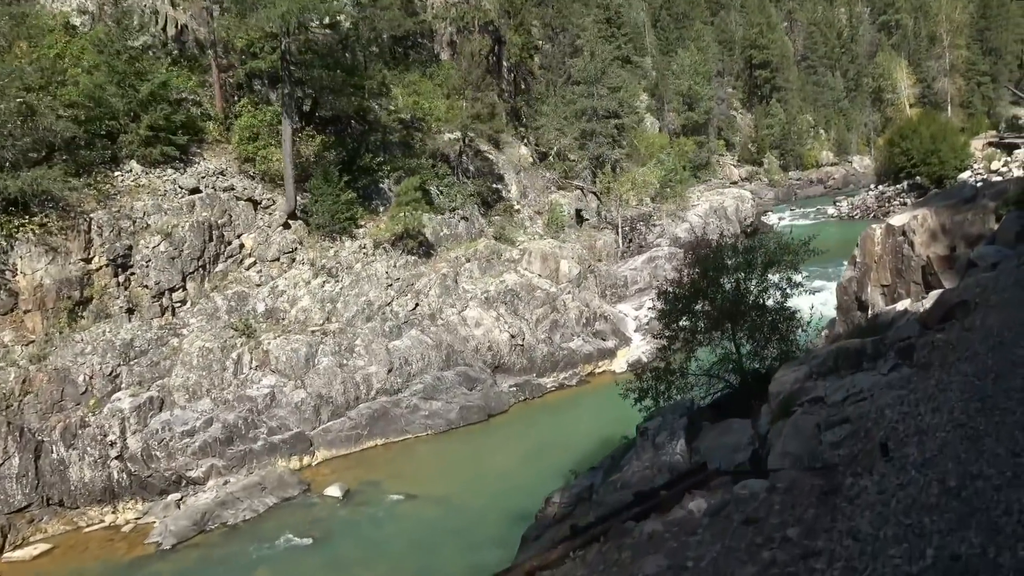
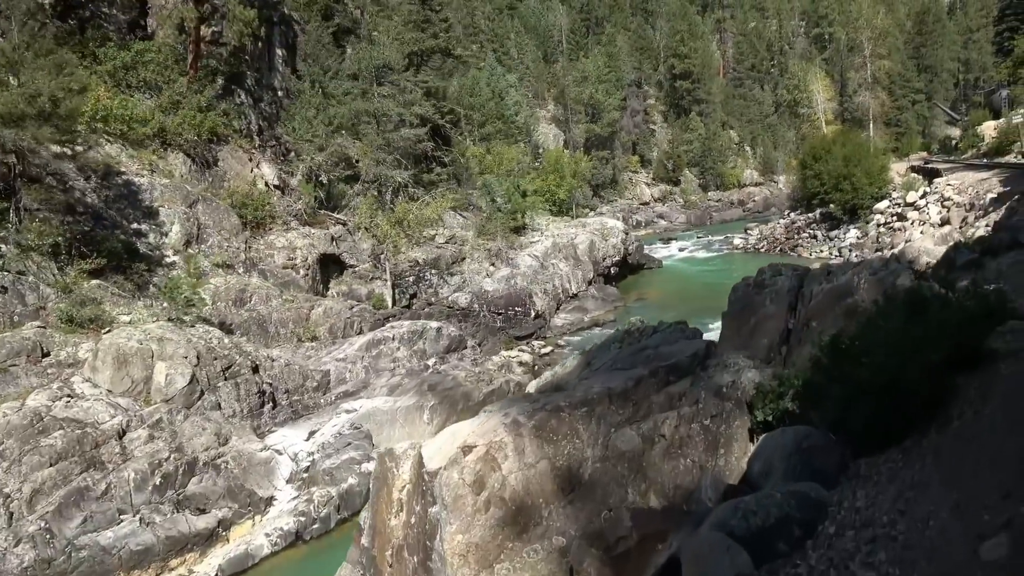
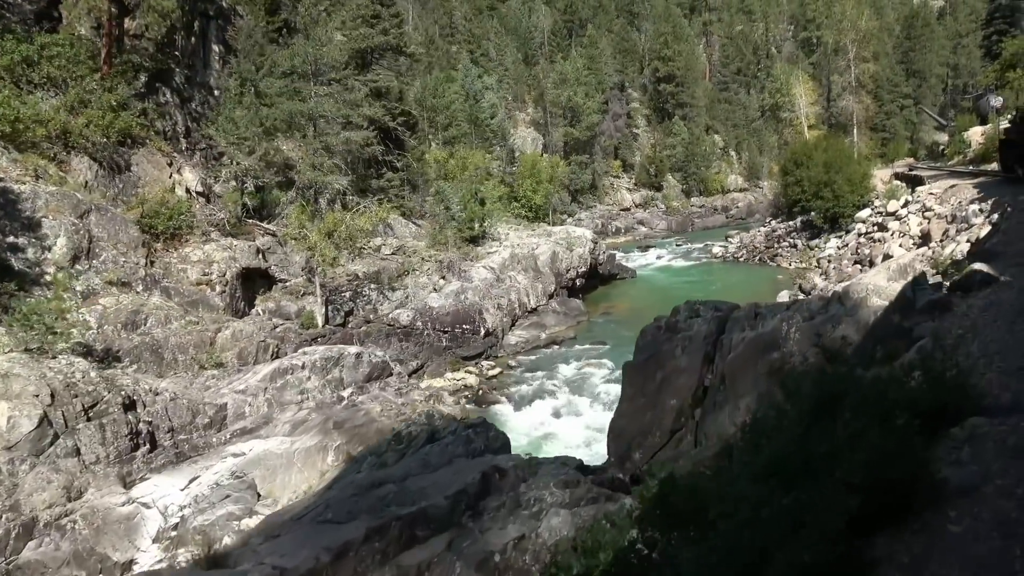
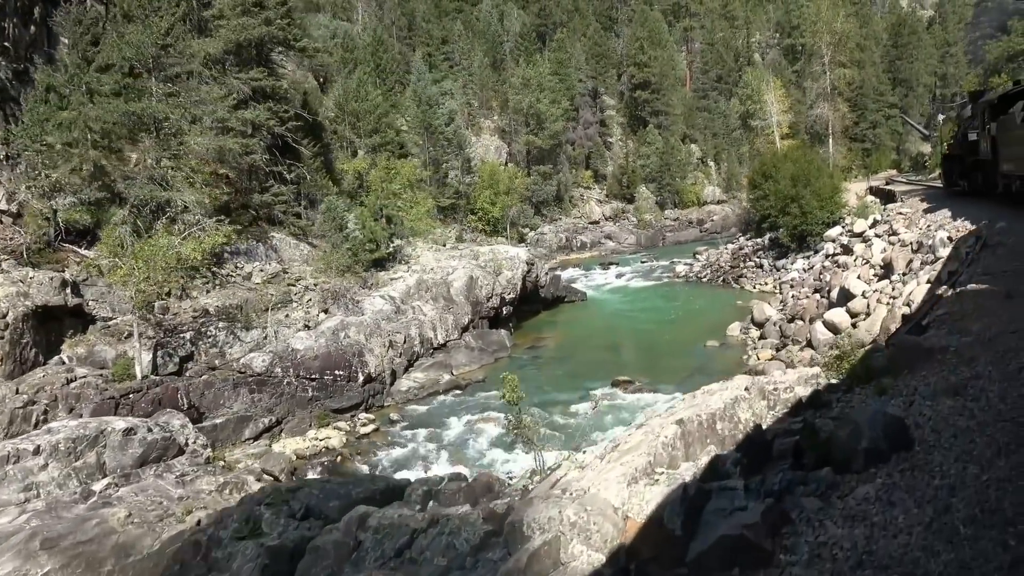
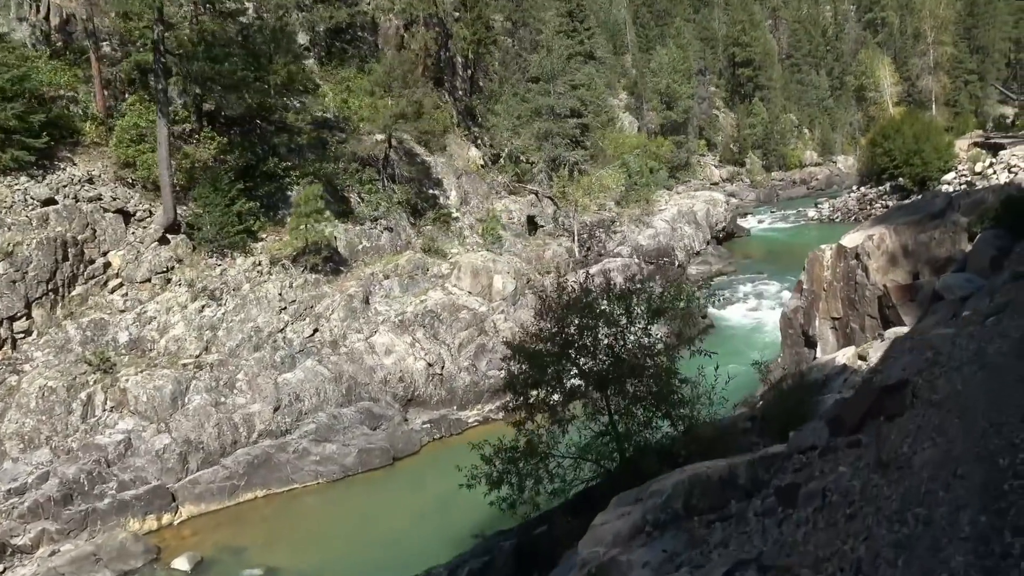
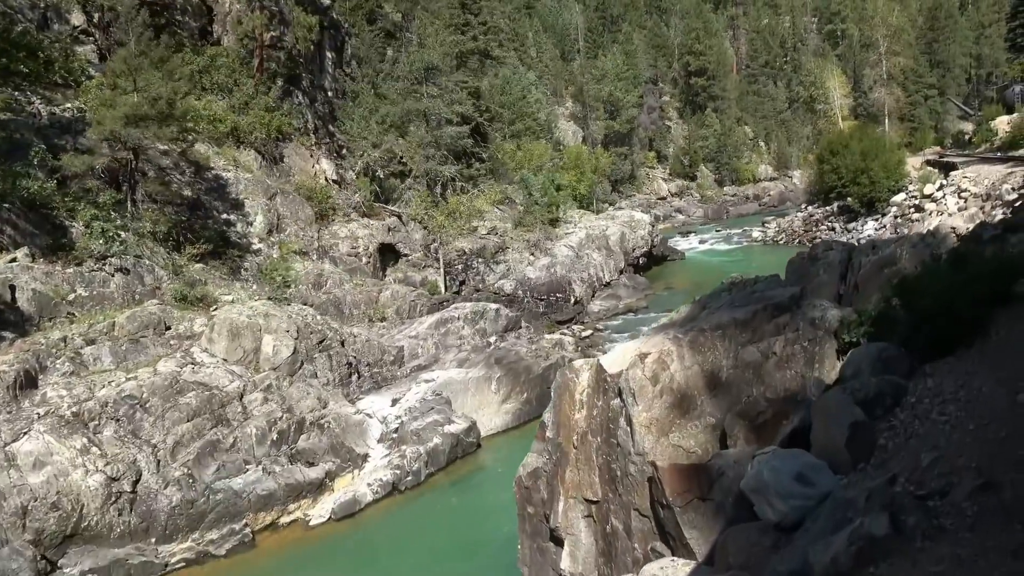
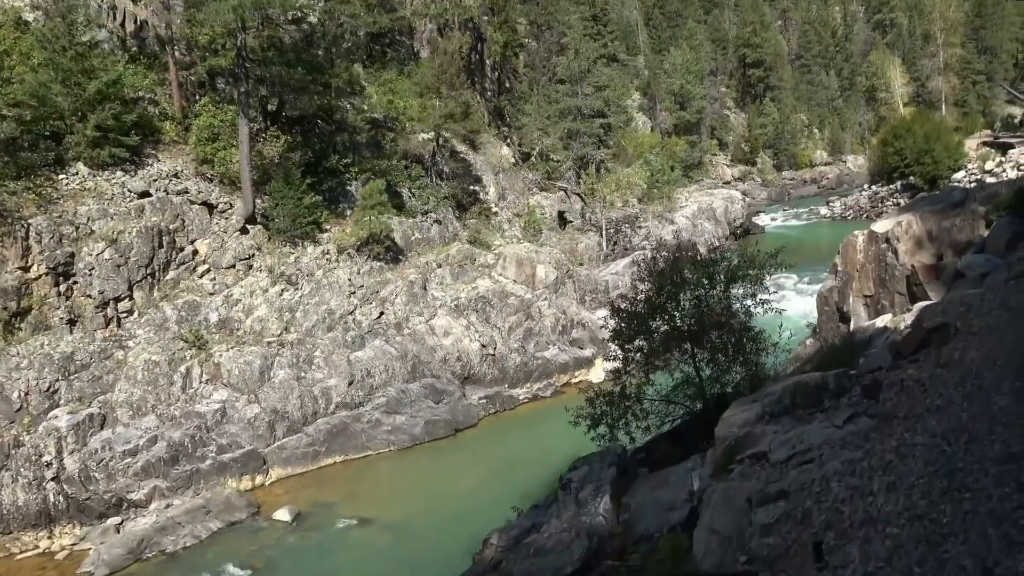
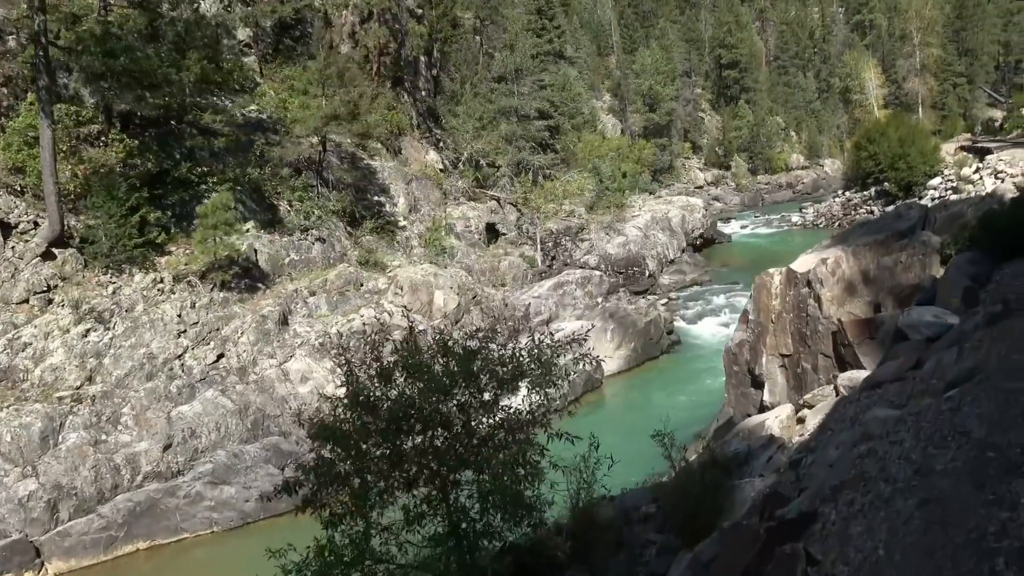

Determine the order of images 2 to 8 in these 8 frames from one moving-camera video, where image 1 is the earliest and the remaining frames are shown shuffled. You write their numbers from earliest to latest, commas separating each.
7, 5, 8, 6, 2, 3, 4
